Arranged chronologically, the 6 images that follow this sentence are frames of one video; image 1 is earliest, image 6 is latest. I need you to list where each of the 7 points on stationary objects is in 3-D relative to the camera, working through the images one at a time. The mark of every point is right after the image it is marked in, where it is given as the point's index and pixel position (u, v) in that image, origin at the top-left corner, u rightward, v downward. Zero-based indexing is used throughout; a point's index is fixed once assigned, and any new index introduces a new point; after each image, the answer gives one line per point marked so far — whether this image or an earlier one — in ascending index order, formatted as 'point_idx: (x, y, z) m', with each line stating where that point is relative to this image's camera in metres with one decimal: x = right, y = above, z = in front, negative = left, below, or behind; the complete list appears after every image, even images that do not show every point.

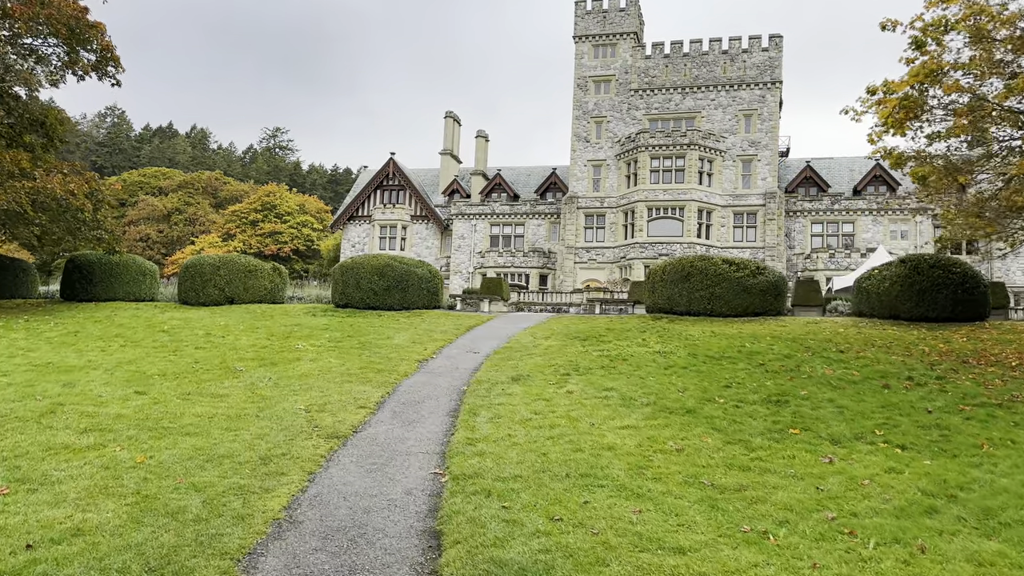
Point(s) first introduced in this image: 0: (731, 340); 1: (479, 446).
0: (+4.9, -1.2, +16.9) m
1: (-0.4, -1.7, +8.3) m
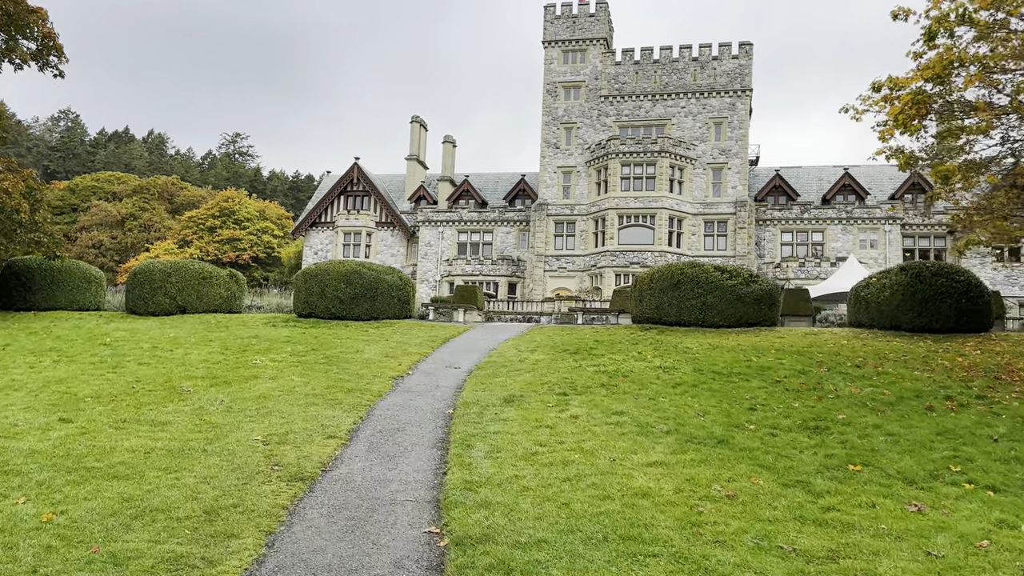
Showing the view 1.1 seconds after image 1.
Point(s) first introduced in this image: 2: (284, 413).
0: (+4.5, -1.3, +15.5) m
1: (-0.3, -1.8, +6.7) m
2: (-3.2, -1.8, +10.8) m
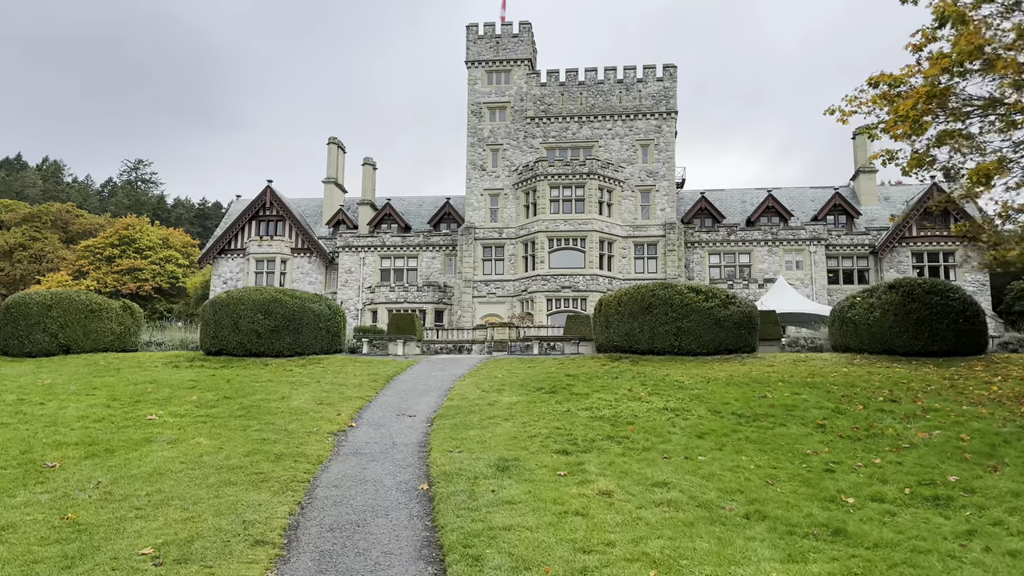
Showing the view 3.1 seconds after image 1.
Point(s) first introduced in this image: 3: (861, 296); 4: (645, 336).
0: (+3.9, -1.8, +13.2) m
1: (+0.1, -1.9, +3.8) m
2: (-3.2, -2.1, +7.6) m
3: (+8.7, -0.2, +18.9) m
4: (+3.3, -1.2, +18.8) m
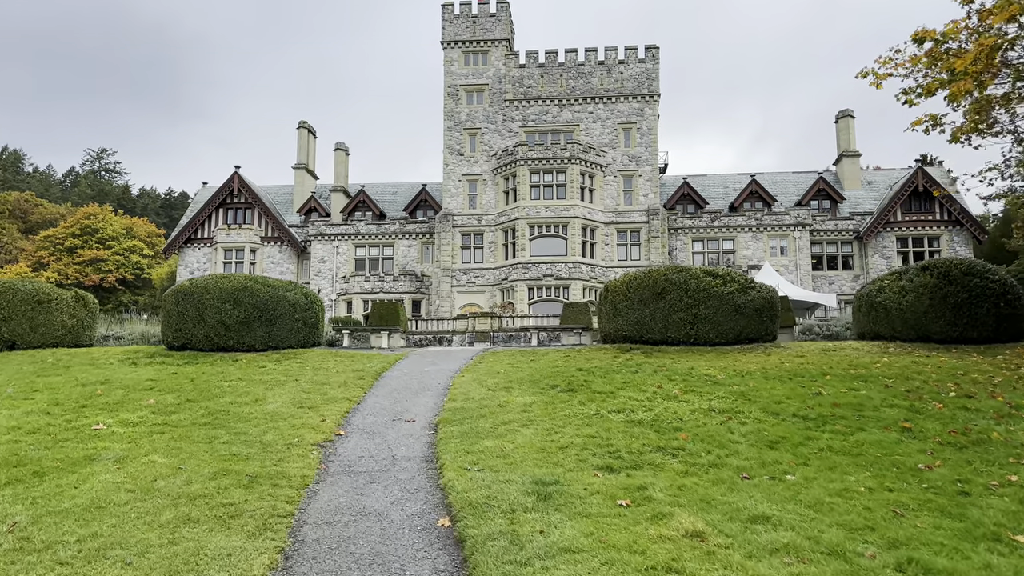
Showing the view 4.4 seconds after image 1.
0: (+4.1, -1.5, +11.5) m
1: (+0.7, -1.8, +2.1) m
2: (-2.8, -2.0, +5.7) m
3: (+8.6, +0.2, +17.4) m
4: (+3.2, -0.8, +17.1) m
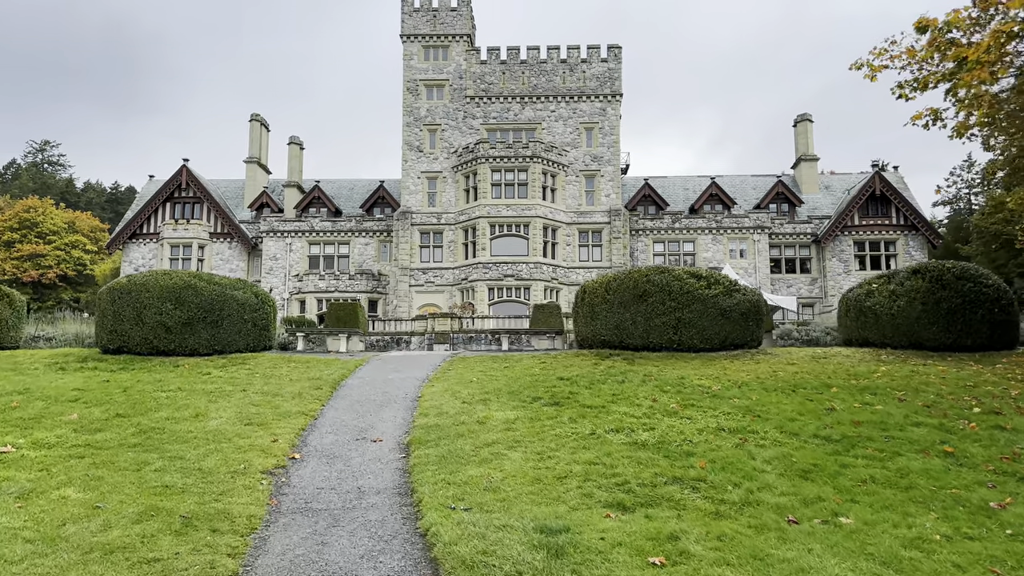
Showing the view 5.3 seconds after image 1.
0: (+3.8, -1.5, +10.5) m
1: (+0.9, -1.8, +0.8) m
2: (-2.8, -1.9, +4.3) m
3: (+8.0, +0.1, +16.6) m
4: (+2.6, -0.9, +16.0) m
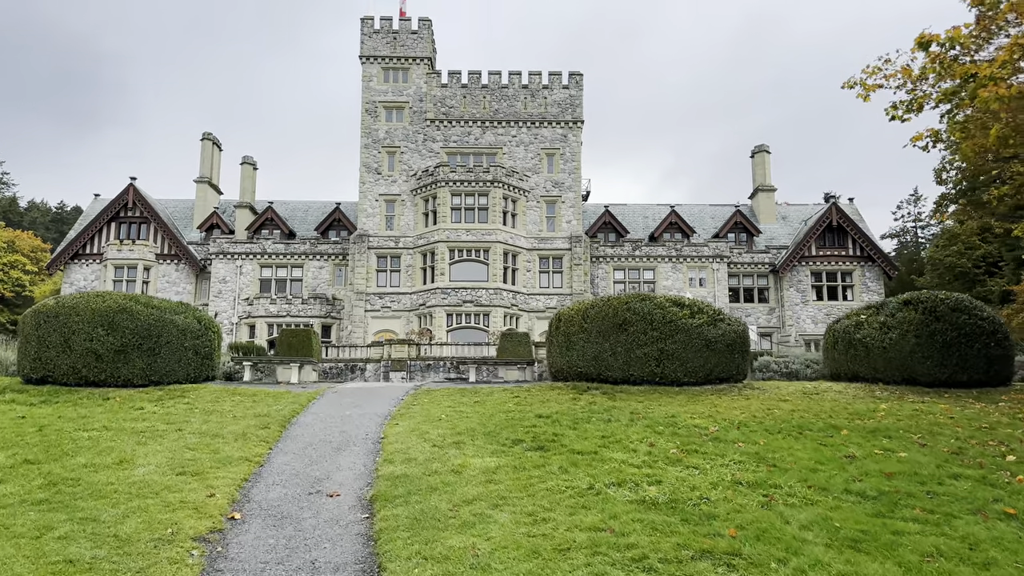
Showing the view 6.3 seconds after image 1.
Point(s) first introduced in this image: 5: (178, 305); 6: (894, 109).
0: (+3.6, -1.9, +9.4) m
1: (+1.2, -1.8, -0.4) m
2: (-2.7, -2.0, +2.8) m
3: (+7.4, -0.5, +15.8) m
4: (+2.0, -1.4, +14.8) m
5: (-7.2, -0.3, +16.3) m
6: (+7.1, +3.3, +14.2) m
